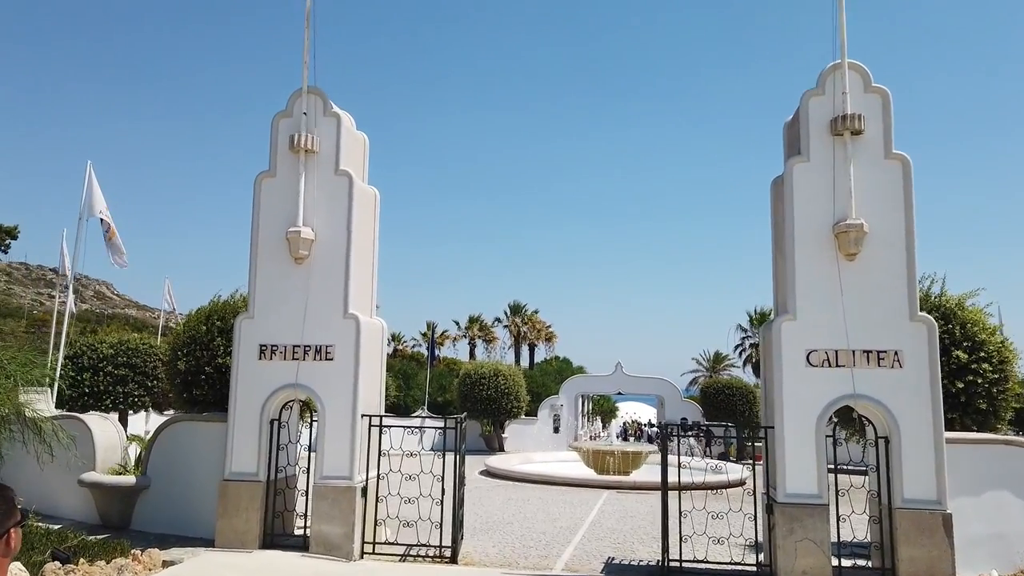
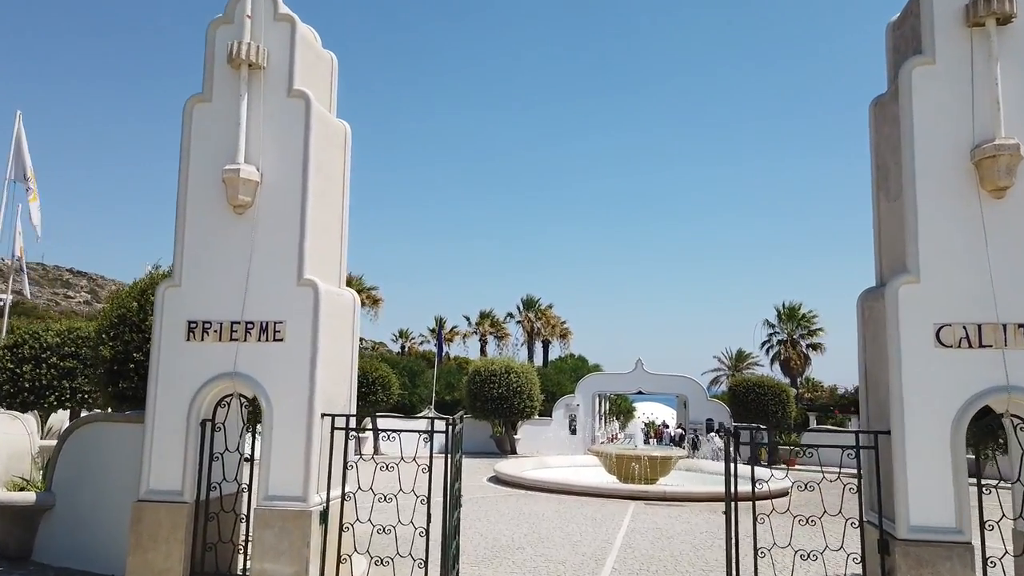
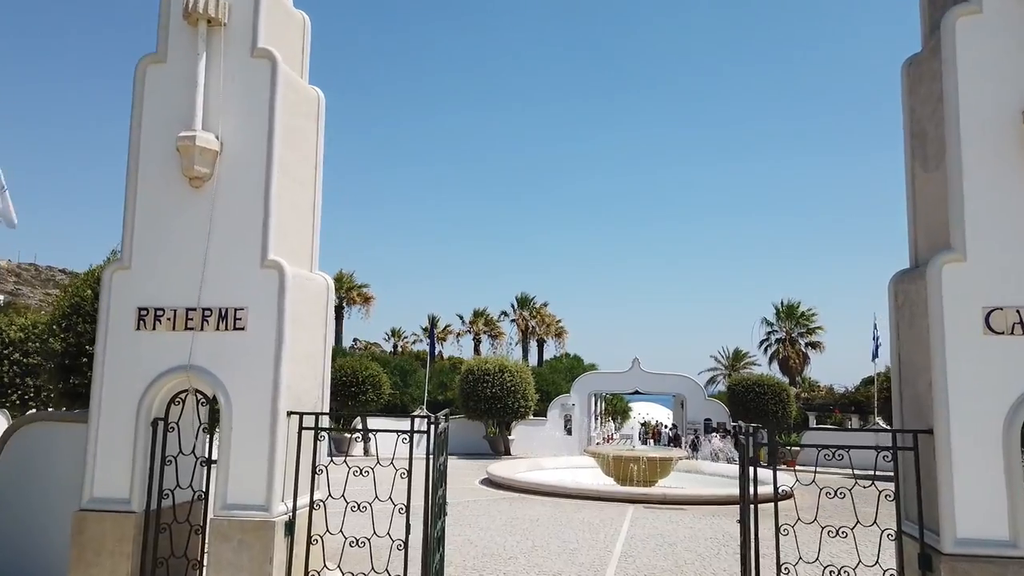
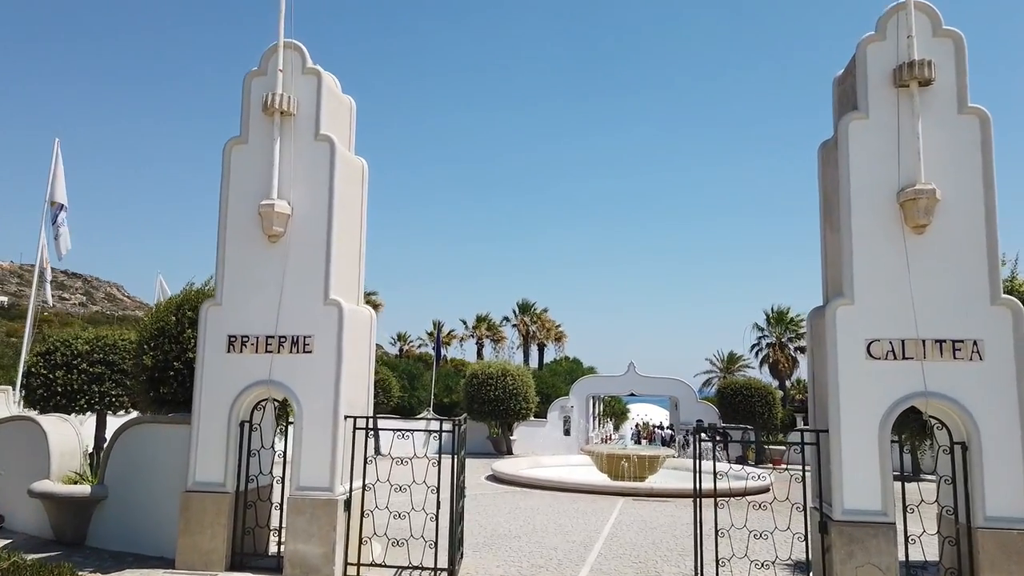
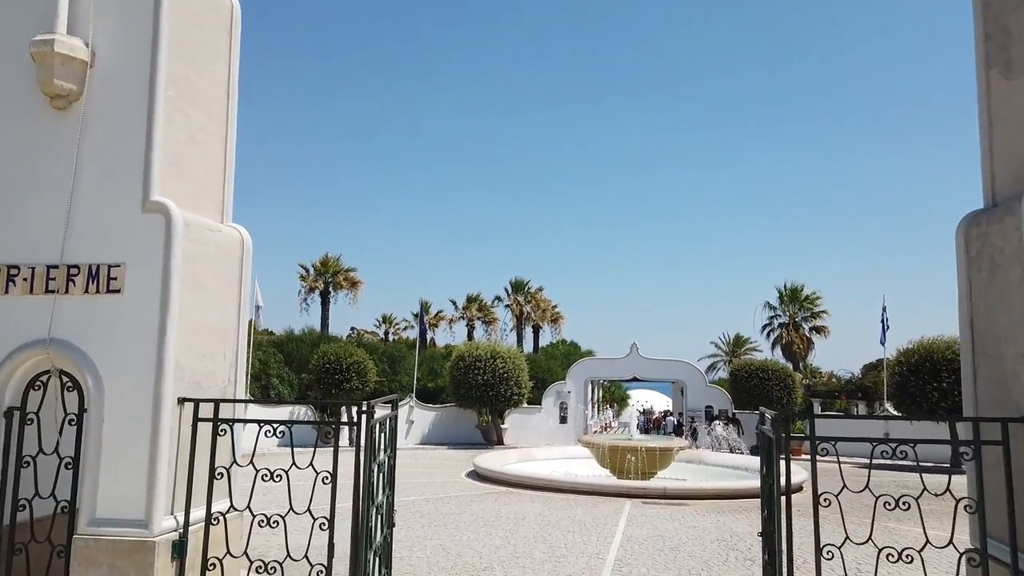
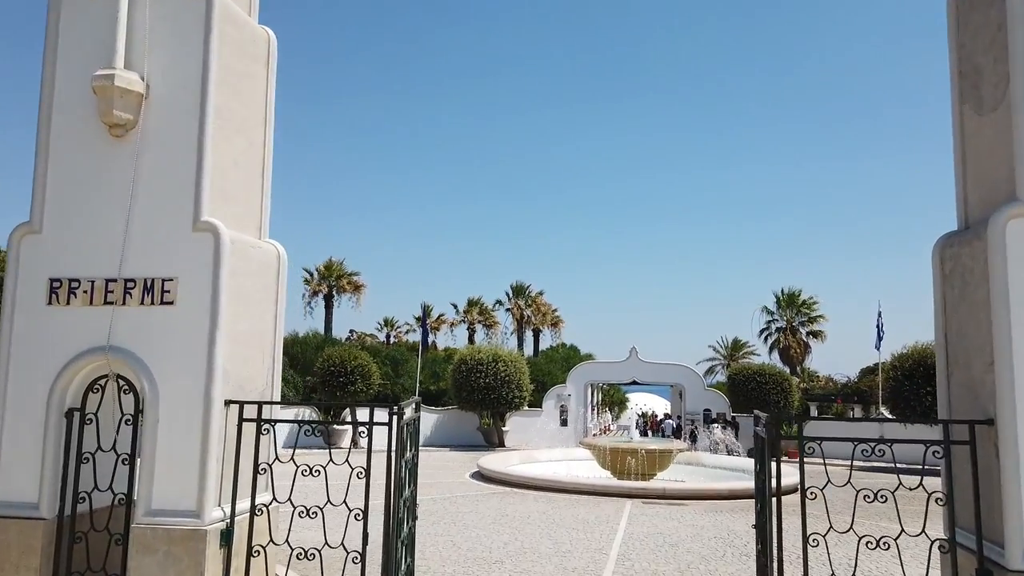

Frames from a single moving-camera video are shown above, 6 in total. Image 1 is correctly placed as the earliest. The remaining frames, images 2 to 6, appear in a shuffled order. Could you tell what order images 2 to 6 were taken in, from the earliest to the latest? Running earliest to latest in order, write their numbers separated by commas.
4, 2, 3, 6, 5
